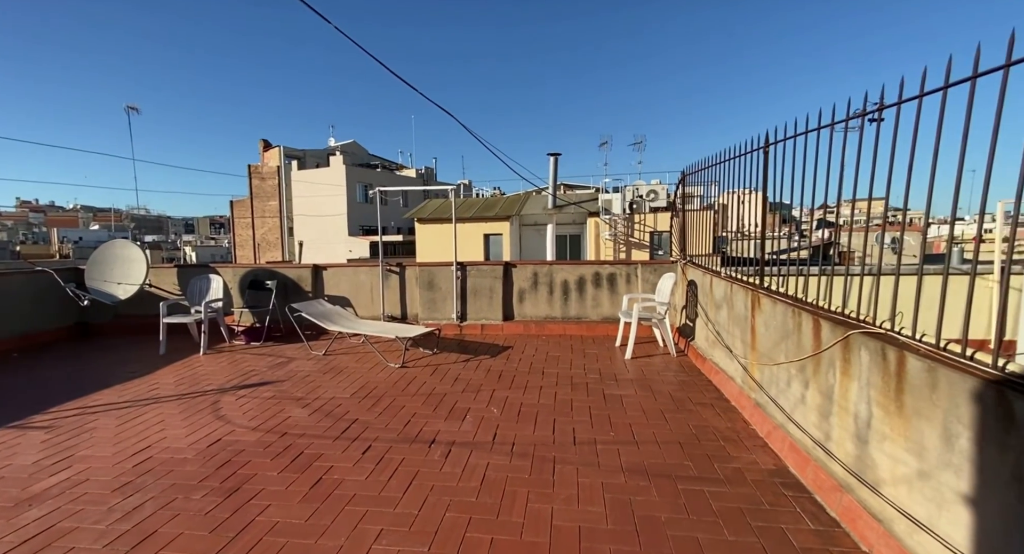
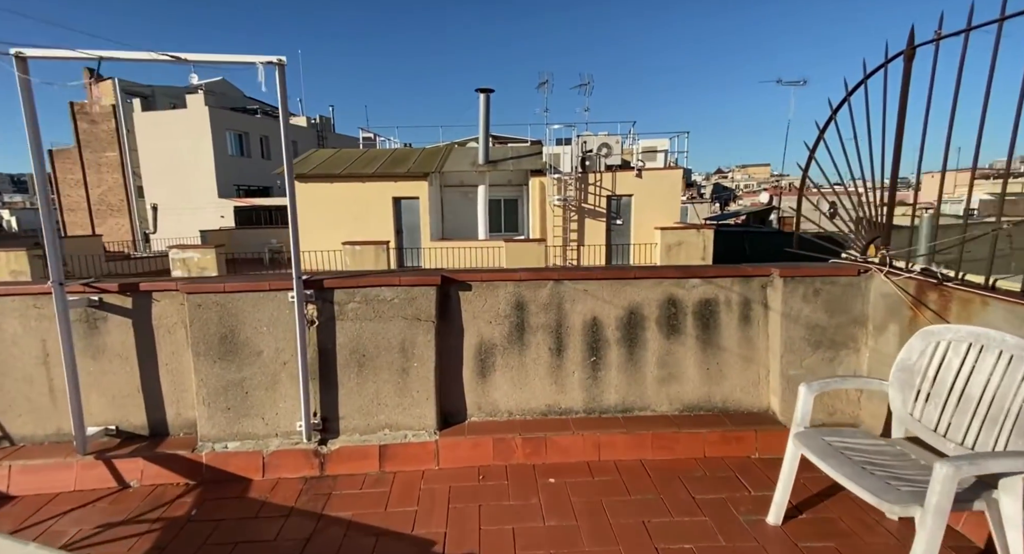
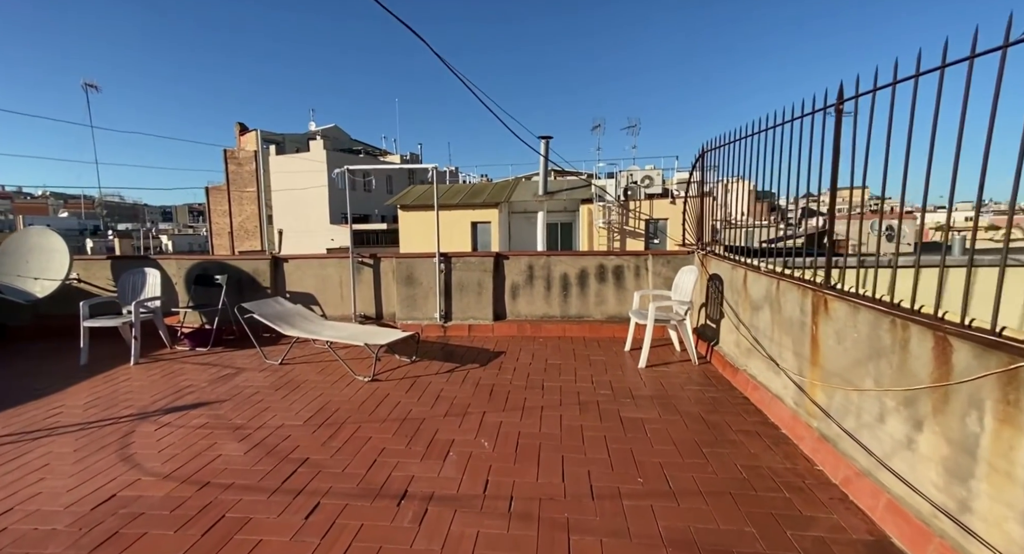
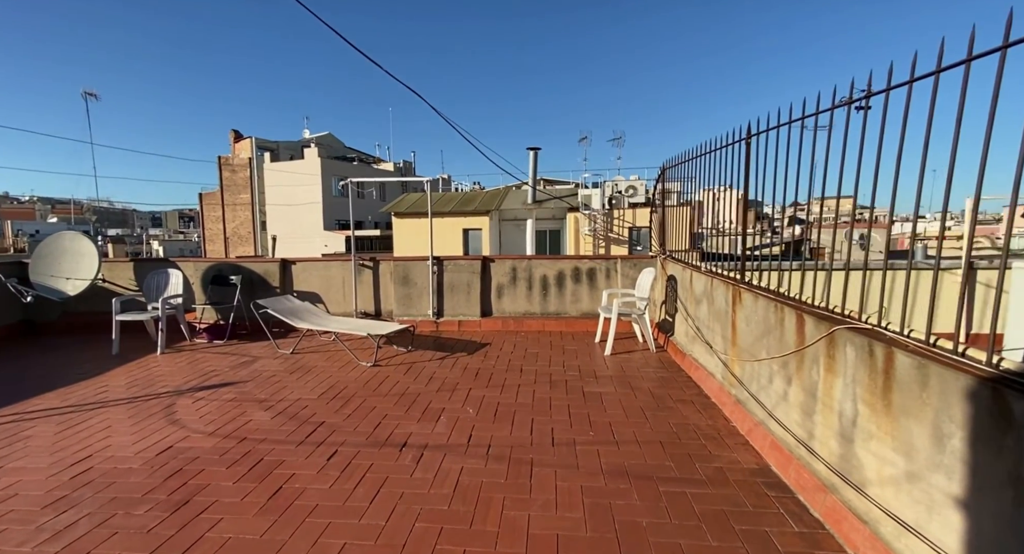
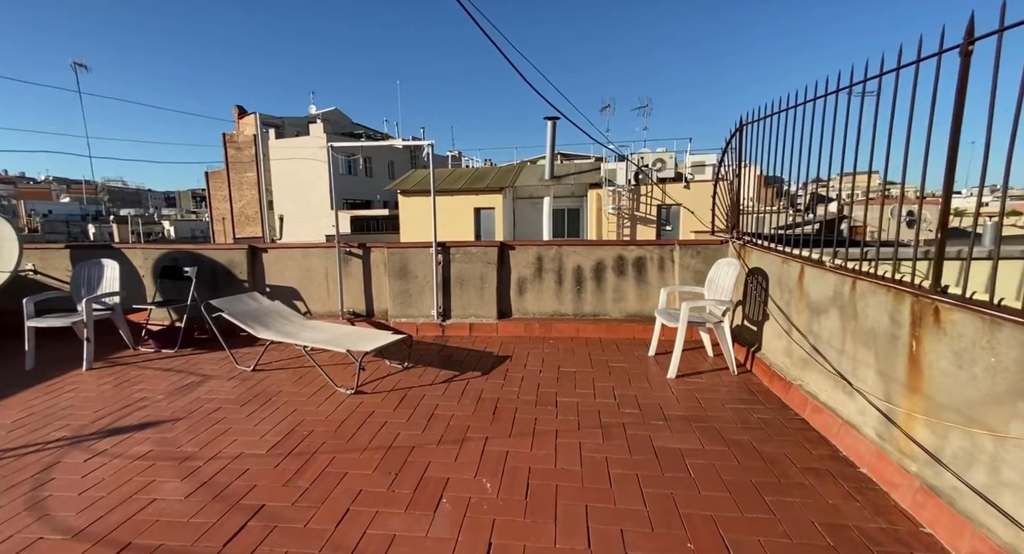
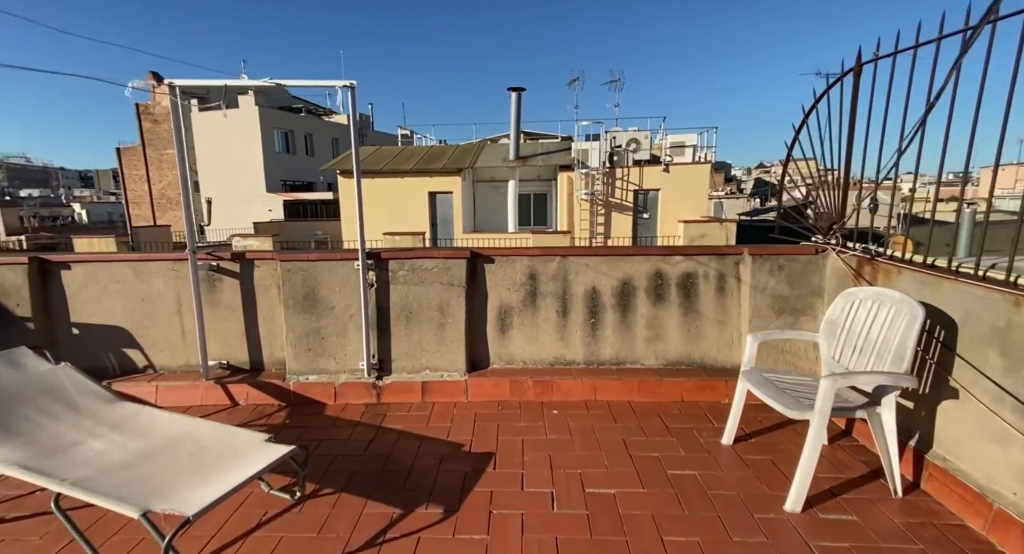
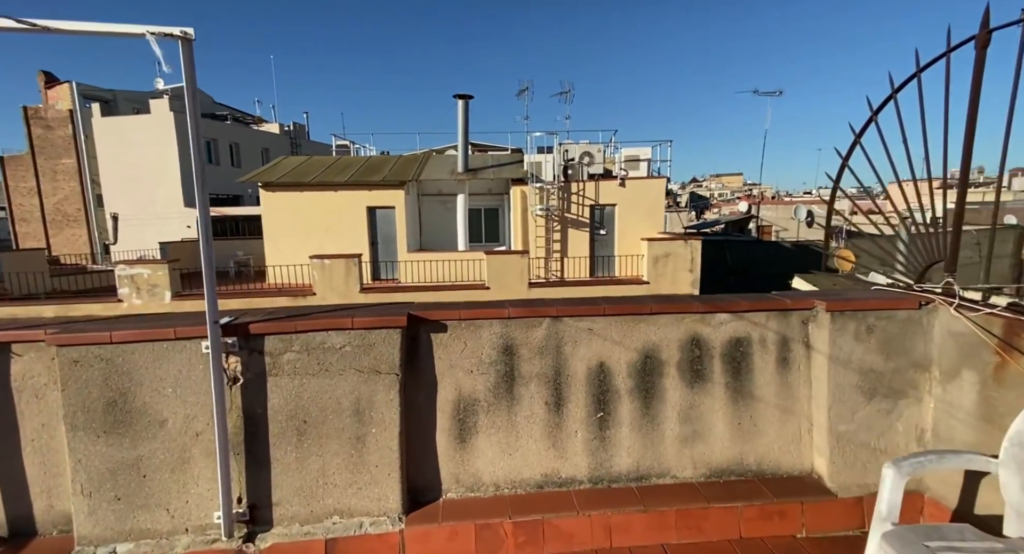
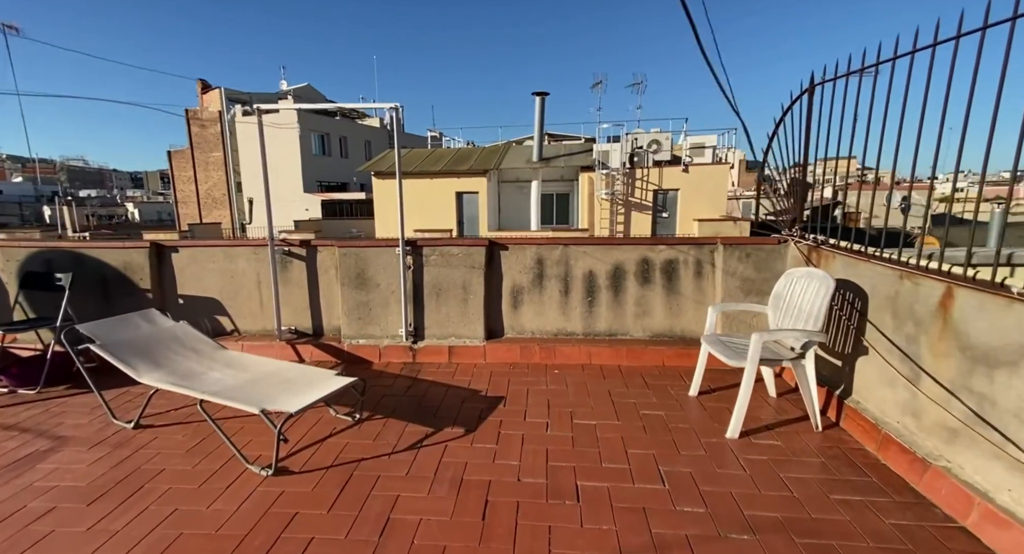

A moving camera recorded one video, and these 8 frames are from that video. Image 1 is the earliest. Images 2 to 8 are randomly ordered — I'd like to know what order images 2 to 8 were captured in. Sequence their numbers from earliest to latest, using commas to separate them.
4, 3, 5, 8, 6, 2, 7
